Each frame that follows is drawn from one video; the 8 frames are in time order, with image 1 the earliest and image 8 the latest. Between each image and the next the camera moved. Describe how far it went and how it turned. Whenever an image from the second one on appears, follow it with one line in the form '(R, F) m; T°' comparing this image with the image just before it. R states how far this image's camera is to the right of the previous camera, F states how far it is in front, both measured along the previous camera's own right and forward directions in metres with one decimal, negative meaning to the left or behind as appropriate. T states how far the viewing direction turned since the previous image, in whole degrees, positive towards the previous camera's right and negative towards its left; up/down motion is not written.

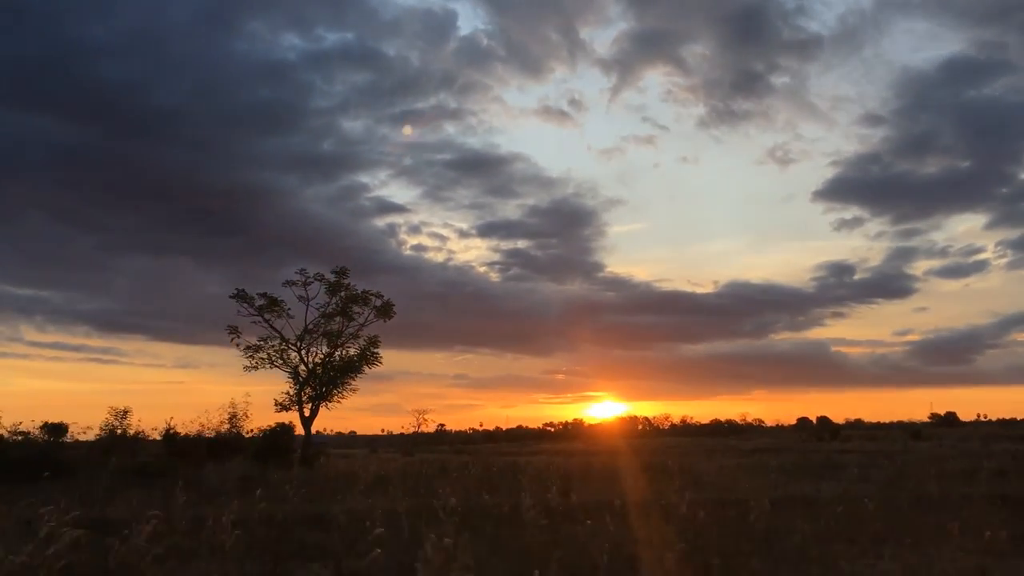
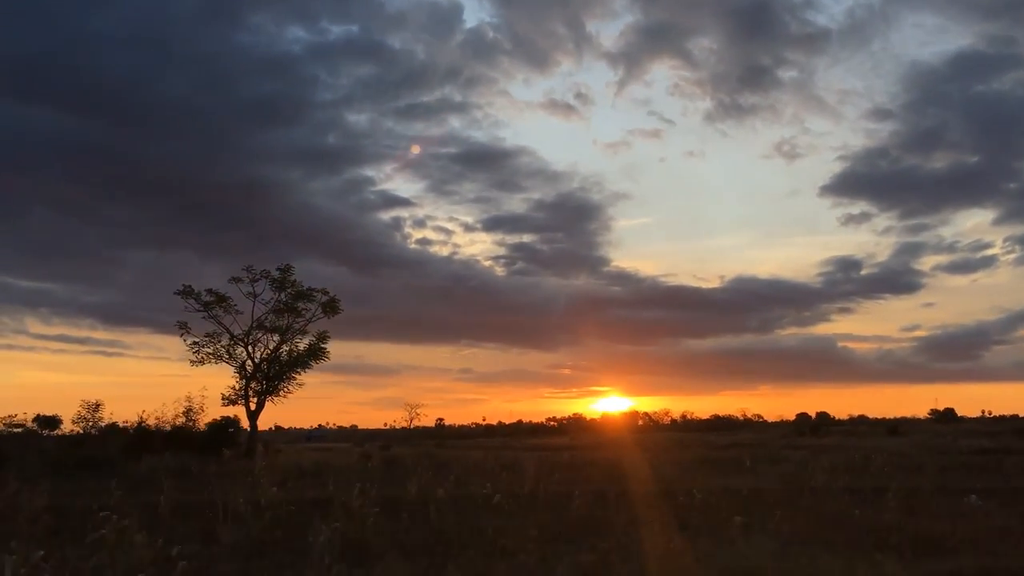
(+1.6, -0.2) m; 0°
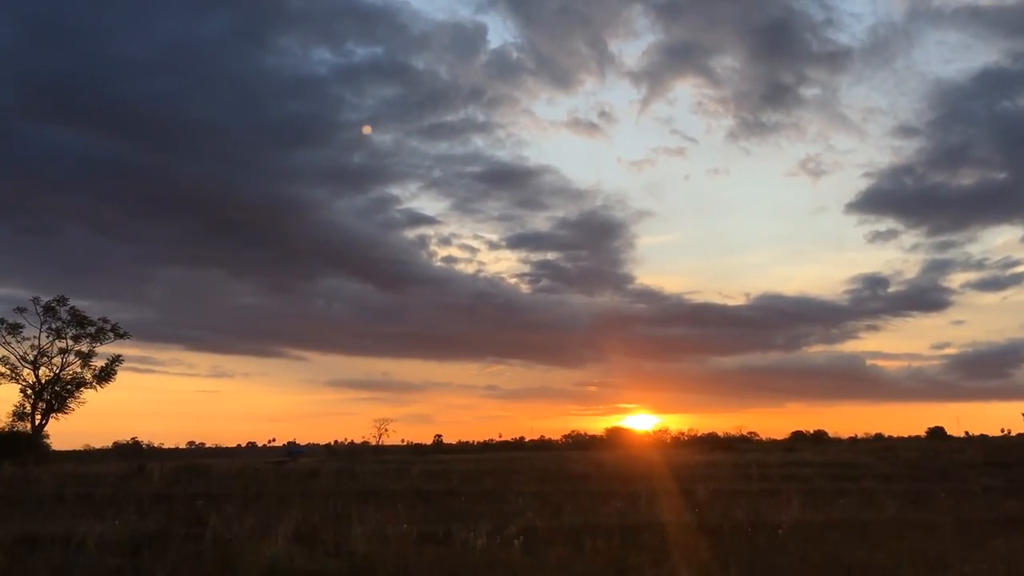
(+2.5, -6.8) m; -1°
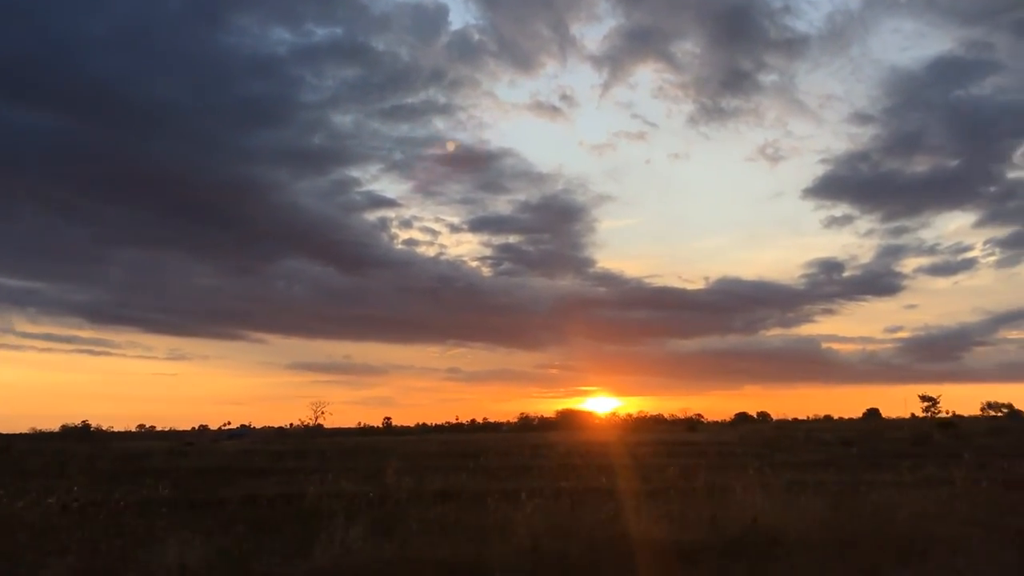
(-0.9, -7.3) m; +2°
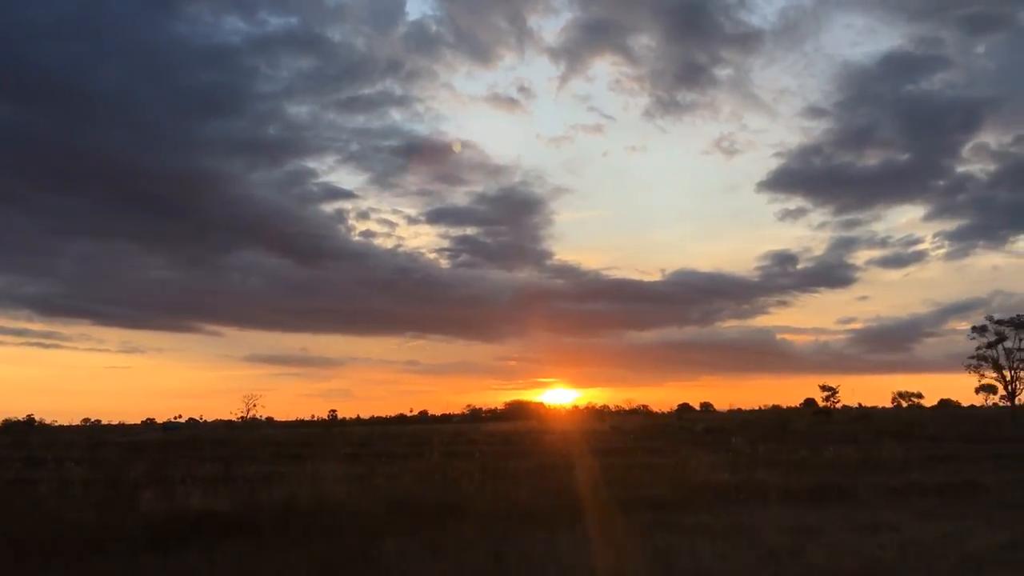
(-10.5, +1.1) m; +3°
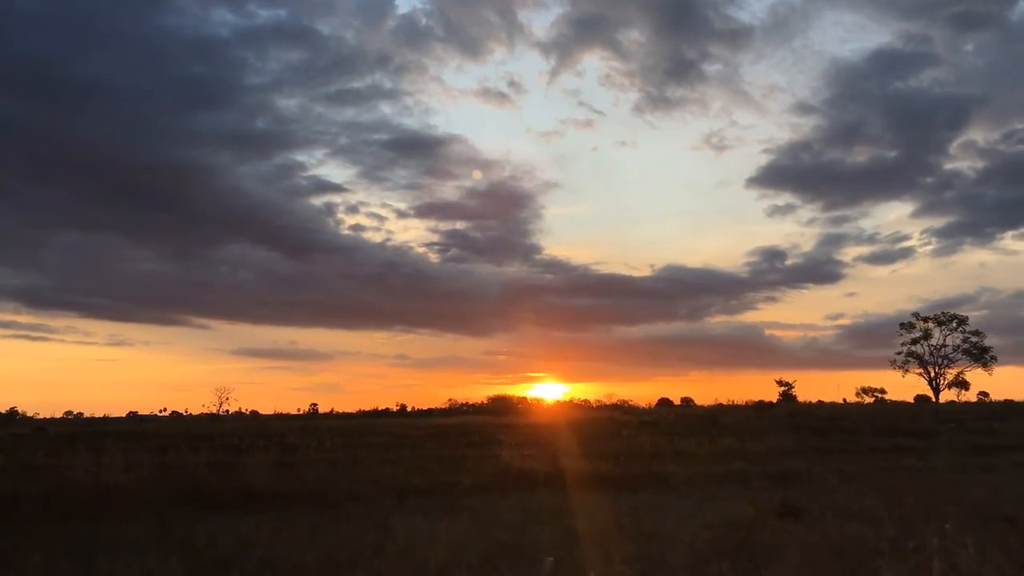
(+0.3, +0.3) m; +1°
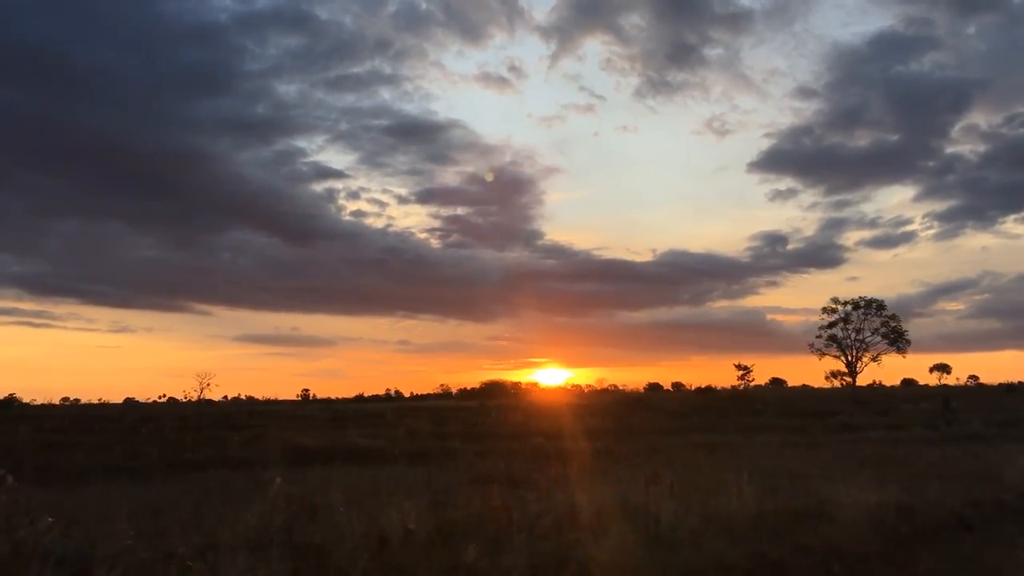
(+0.7, -0.3) m; 0°
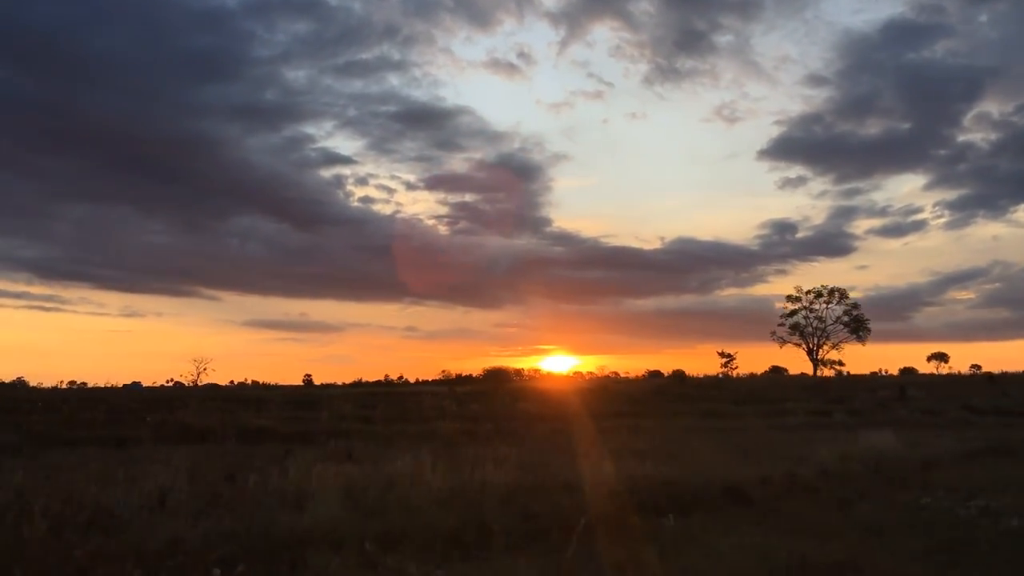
(+0.4, -0.2) m; 0°
